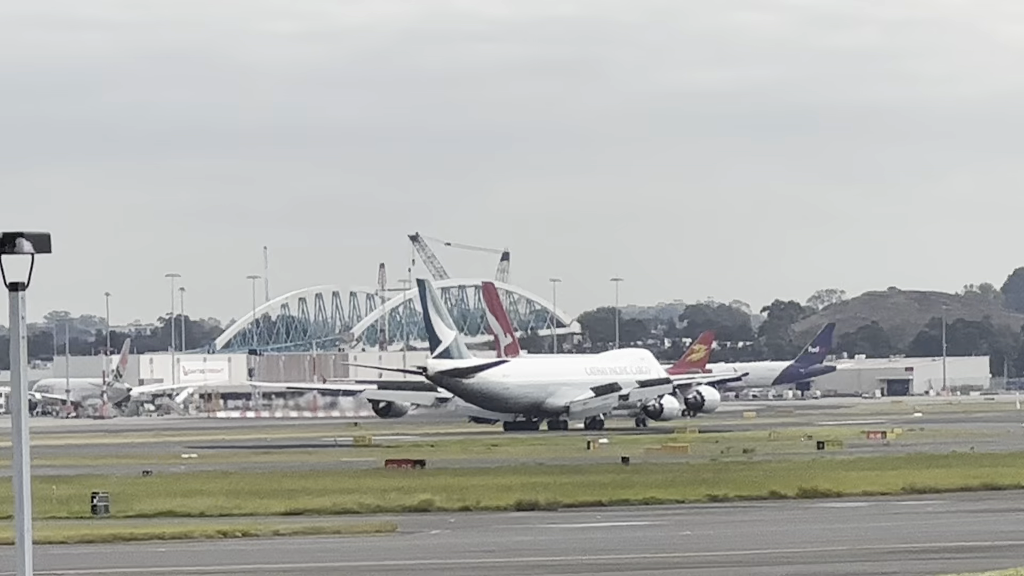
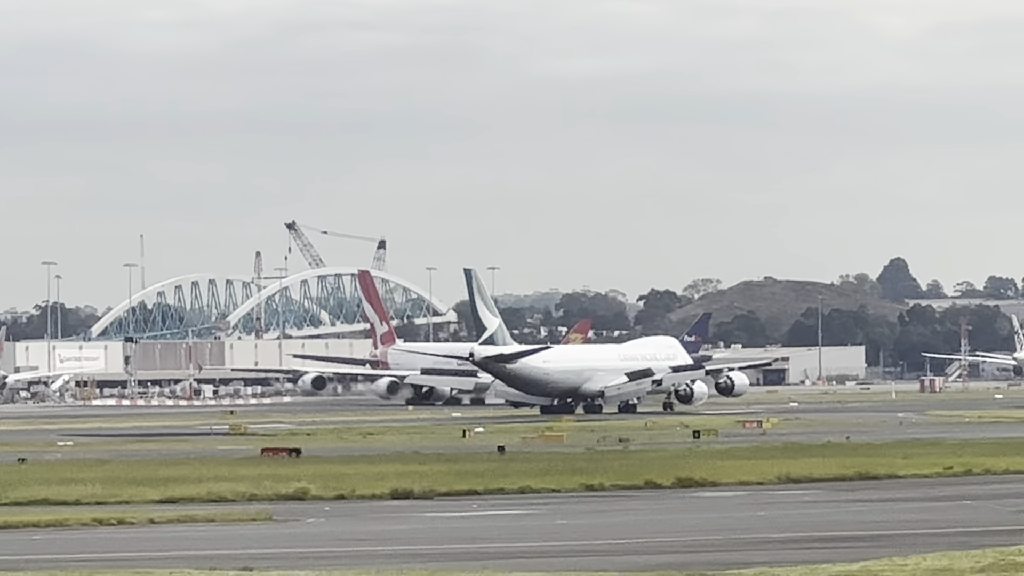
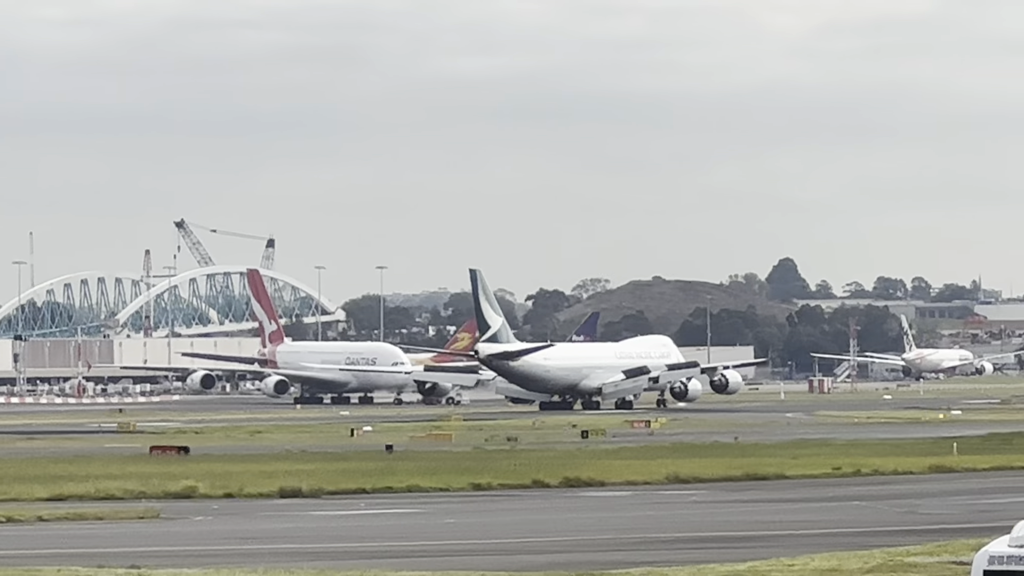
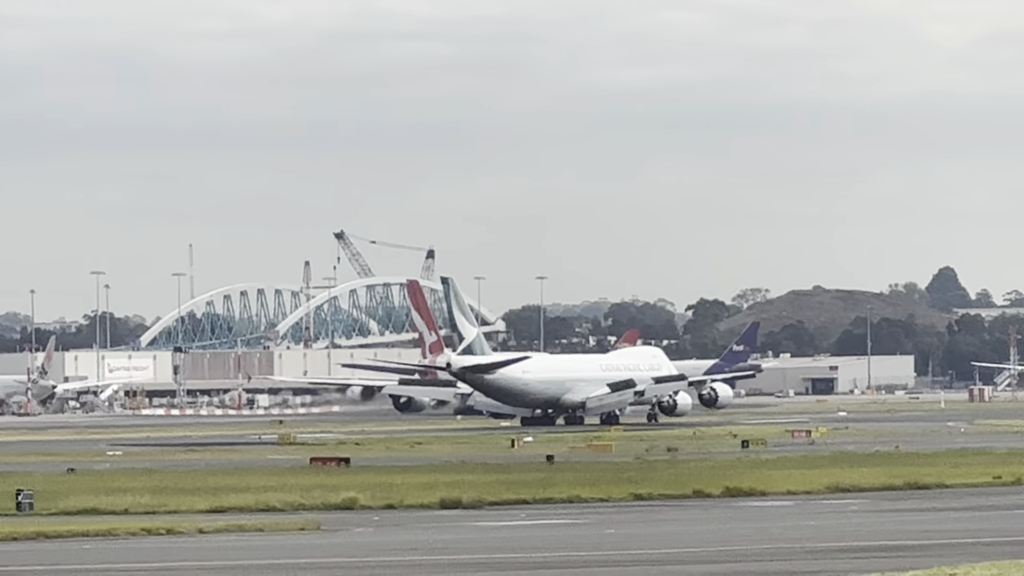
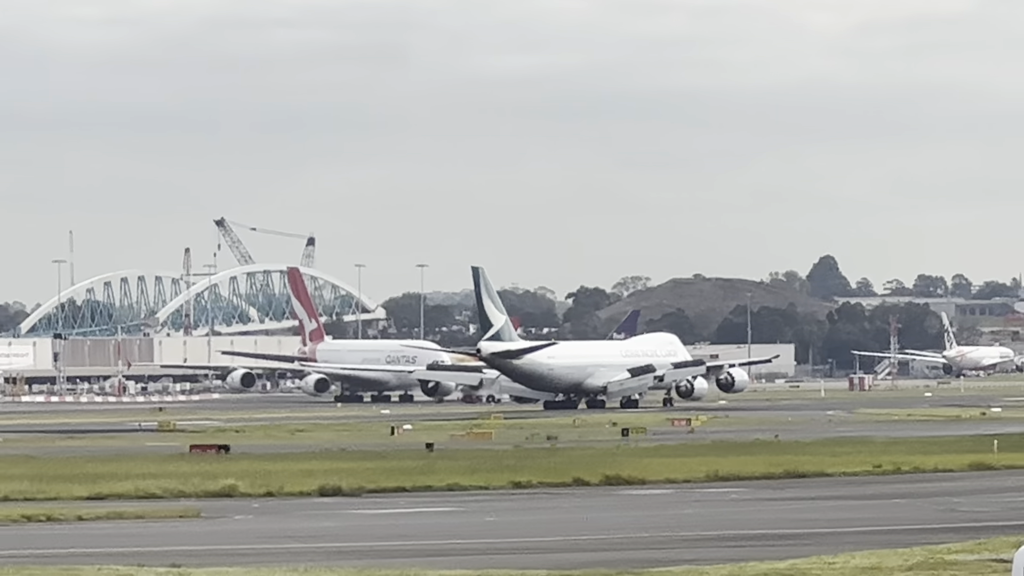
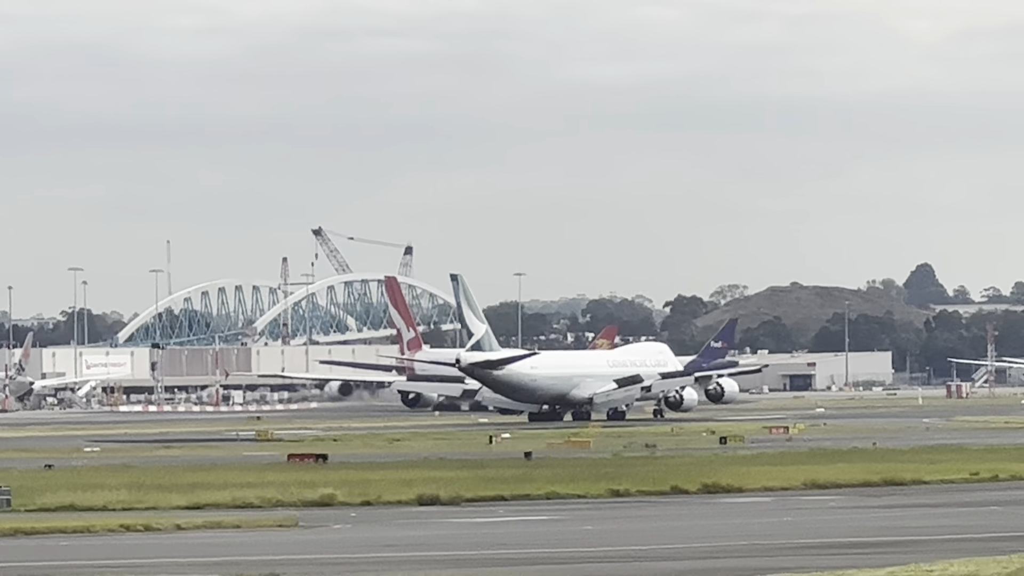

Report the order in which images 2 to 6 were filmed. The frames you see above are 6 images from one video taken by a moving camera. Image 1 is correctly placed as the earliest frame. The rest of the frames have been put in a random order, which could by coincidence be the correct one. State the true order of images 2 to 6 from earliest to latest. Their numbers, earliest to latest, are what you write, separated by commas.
4, 6, 2, 5, 3
